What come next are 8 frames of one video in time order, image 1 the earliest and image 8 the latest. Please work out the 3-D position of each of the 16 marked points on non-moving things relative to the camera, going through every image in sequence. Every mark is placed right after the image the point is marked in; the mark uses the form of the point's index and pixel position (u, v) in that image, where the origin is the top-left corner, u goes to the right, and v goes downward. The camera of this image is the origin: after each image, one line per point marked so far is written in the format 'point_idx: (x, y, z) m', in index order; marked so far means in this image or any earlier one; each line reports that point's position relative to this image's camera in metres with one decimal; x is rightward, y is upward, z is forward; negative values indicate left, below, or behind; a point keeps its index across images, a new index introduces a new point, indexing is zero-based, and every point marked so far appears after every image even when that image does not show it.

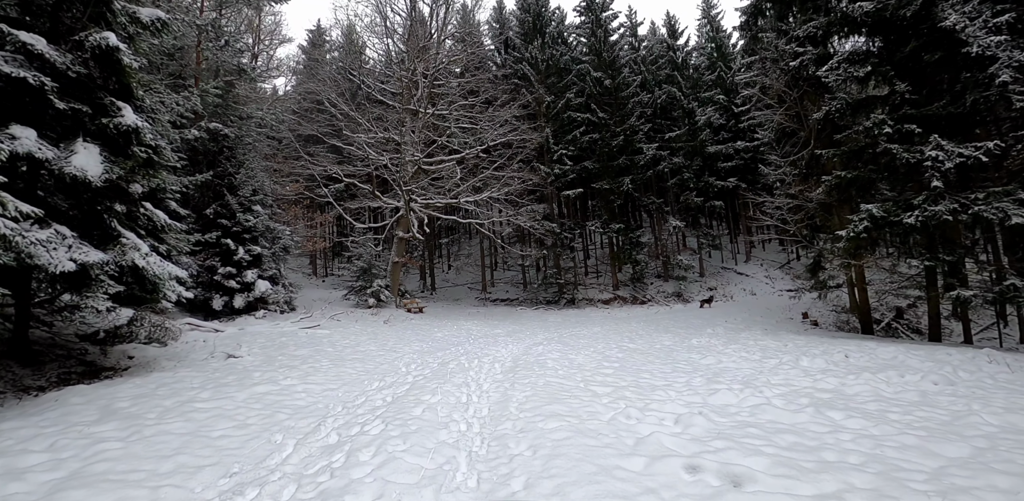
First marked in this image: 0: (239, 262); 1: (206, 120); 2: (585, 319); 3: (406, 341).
0: (-7.8, -0.3, +13.4) m
1: (-9.3, +3.9, +14.2) m
2: (+2.9, -2.7, +18.2) m
3: (-2.4, -2.0, +10.4) m
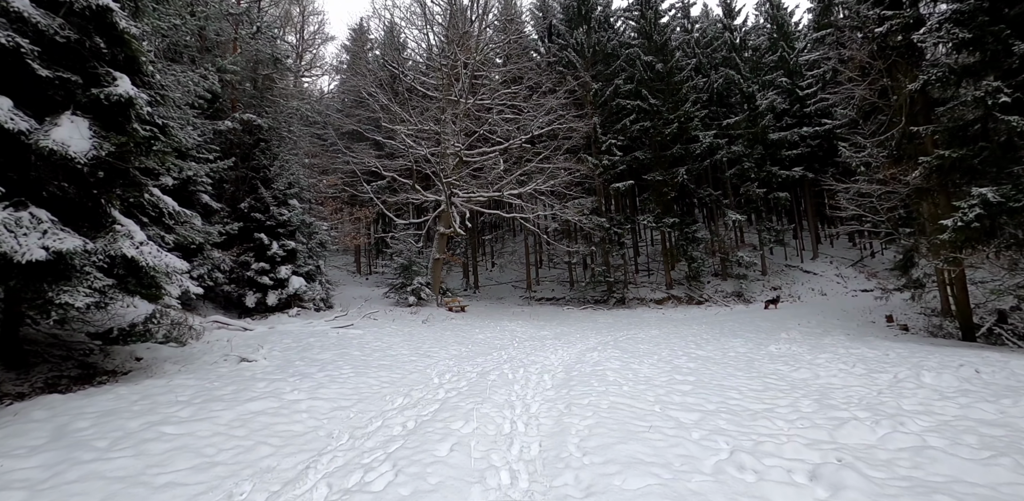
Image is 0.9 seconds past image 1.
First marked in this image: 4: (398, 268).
0: (-6.6, -0.2, +12.8) m
1: (-8.0, +4.1, +13.7) m
2: (+4.6, -2.5, +16.6) m
3: (-1.4, -1.8, +9.3) m
4: (-4.5, -0.7, +18.8) m
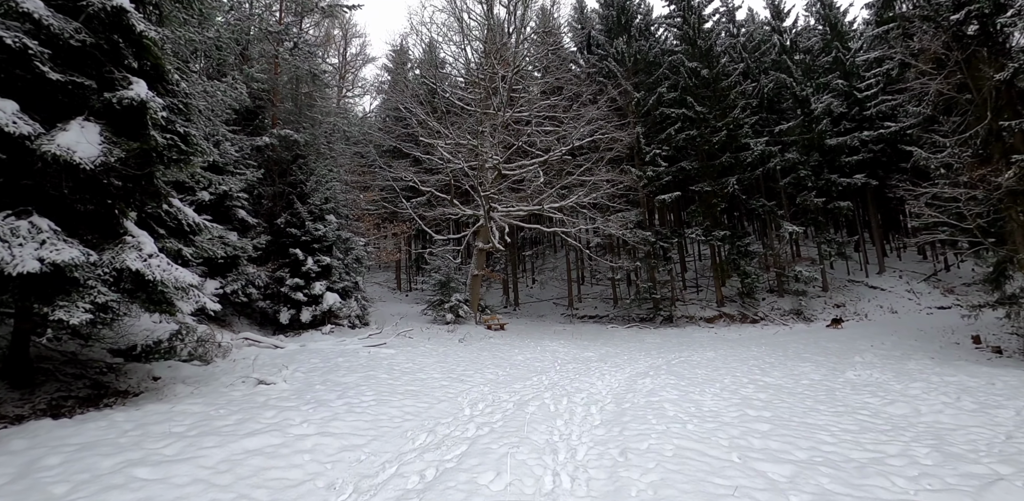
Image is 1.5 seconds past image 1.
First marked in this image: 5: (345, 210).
0: (-5.5, -0.6, +12.6) m
1: (-6.9, +3.6, +13.8) m
2: (+5.9, -3.0, +15.4) m
3: (-0.6, -2.1, +8.6) m
4: (-2.9, -1.3, +18.4) m
5: (-5.4, +1.3, +15.1) m
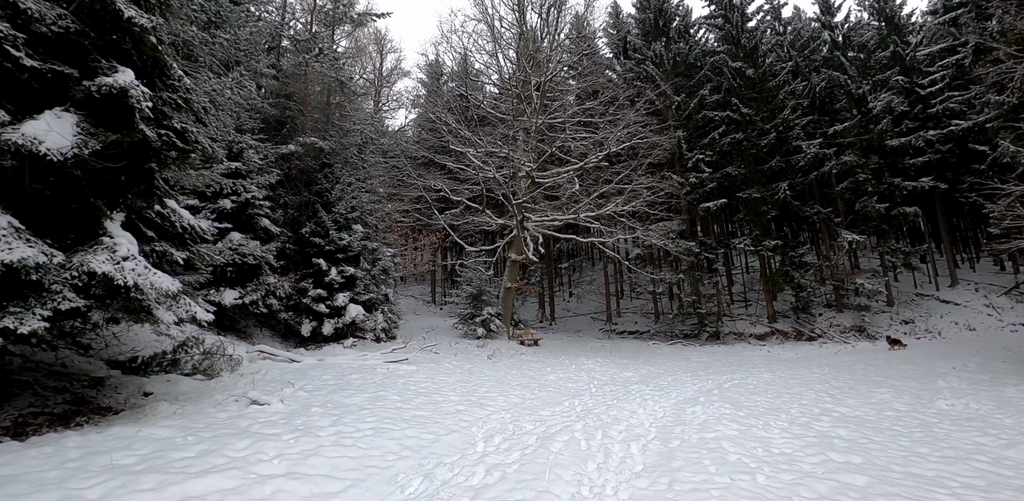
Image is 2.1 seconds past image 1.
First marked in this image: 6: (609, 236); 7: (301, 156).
0: (-4.7, -0.9, +12.1) m
1: (-6.0, +3.3, +13.6) m
2: (+6.9, -3.3, +14.0) m
3: (-0.2, -2.2, +7.8) m
4: (-1.7, -1.7, +17.7) m
5: (-4.4, +1.0, +14.7) m
6: (+3.9, +0.6, +19.0) m
7: (-6.1, +2.7, +13.5) m
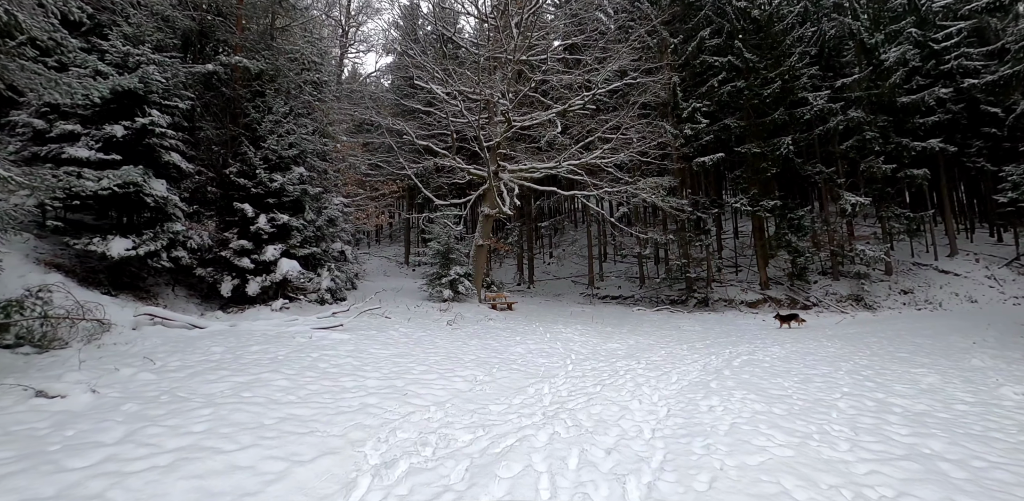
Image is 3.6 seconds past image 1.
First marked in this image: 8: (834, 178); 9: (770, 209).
0: (-5.5, +0.4, +10.0) m
1: (-6.7, +4.7, +11.1) m
2: (+6.0, -2.1, +12.5) m
3: (-0.8, -1.4, +5.9) m
4: (-2.6, -0.1, +15.7) m
5: (-5.2, +2.4, +12.5) m
6: (+3.0, +2.2, +17.1) m
7: (-6.8, +4.1, +11.1) m
8: (+13.3, +3.0, +19.4) m
9: (+10.1, +1.7, +18.4) m
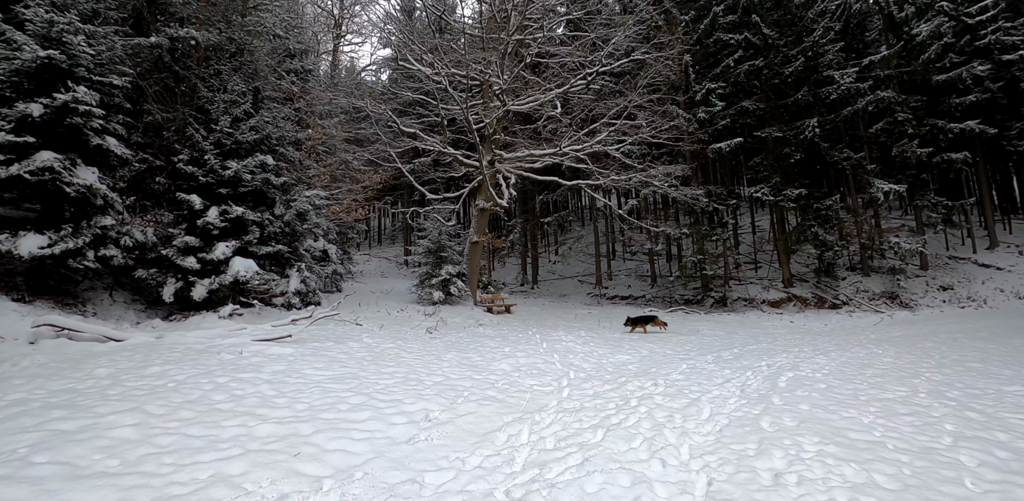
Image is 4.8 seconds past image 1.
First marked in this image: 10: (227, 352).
0: (-5.7, +0.4, +8.7) m
1: (-6.9, +4.7, +9.8) m
2: (+5.9, -1.9, +10.9) m
3: (-1.0, -1.3, +4.5) m
4: (-2.7, -0.1, +14.3) m
5: (-5.3, +2.4, +11.1) m
6: (+2.9, +2.3, +15.6) m
7: (-7.0, +4.1, +9.8) m
8: (+13.3, +3.3, +17.7) m
9: (+10.0, +1.9, +16.7) m
10: (-3.5, -1.2, +5.7) m
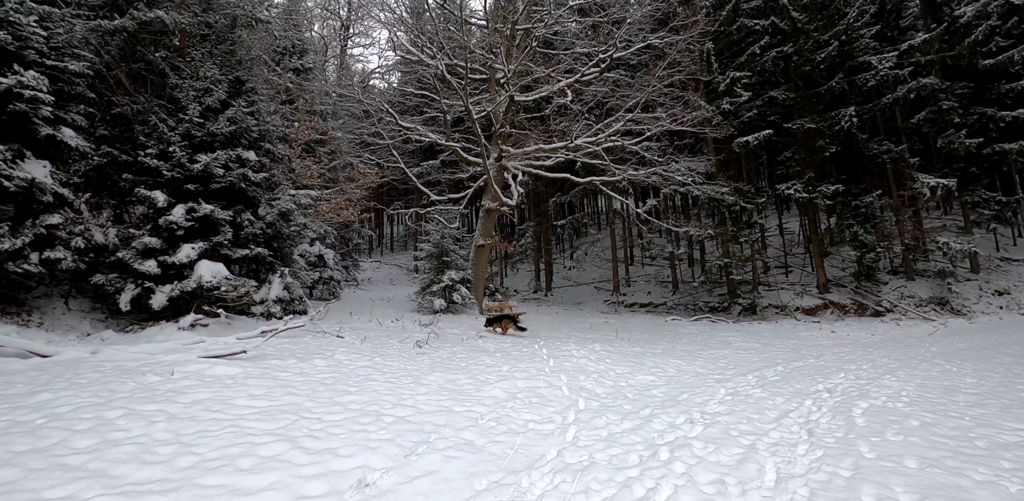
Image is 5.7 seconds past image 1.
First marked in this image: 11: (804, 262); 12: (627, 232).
0: (-5.6, +0.3, +7.7) m
1: (-6.9, +4.6, +9.0) m
2: (+6.0, -1.9, +9.5) m
3: (-1.1, -1.3, +3.4) m
4: (-2.5, -0.2, +13.3) m
5: (-5.2, +2.3, +10.2) m
6: (+3.2, +2.2, +14.4) m
7: (-7.0, +4.0, +8.9) m
8: (+13.6, +3.2, +16.1) m
9: (+10.3, +1.8, +15.3) m
10: (-3.5, -1.2, +4.7) m
11: (+11.6, -0.4, +18.6) m
12: (+4.8, +0.8, +19.7) m
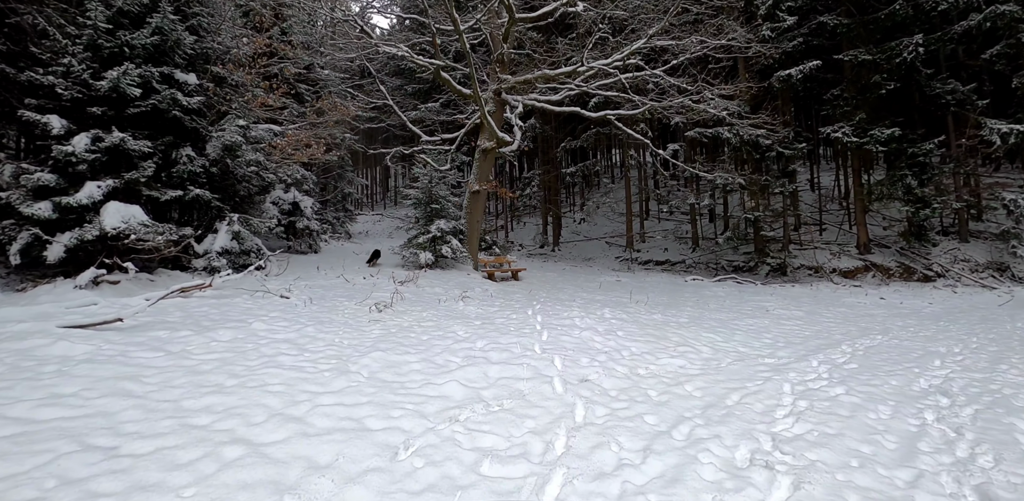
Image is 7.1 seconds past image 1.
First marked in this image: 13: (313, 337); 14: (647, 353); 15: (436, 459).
0: (-5.8, +1.2, +6.2) m
1: (-6.9, +5.6, +7.0) m
2: (+5.9, -1.1, +7.9) m
3: (-1.4, -0.9, +1.9) m
4: (-2.5, +1.1, +11.7) m
5: (-5.3, +3.4, +8.4) m
6: (+3.2, +3.5, +12.4) m
7: (-7.0, +5.0, +7.1) m
8: (+13.7, +4.5, +13.8) m
9: (+10.4, +3.1, +13.2) m
10: (-3.8, -0.7, +3.2) m
11: (+11.7, +1.1, +16.6) m
12: (+5.0, +2.6, +17.8) m
13: (-1.8, -0.8, +4.2) m
14: (+1.3, -0.9, +4.4) m
15: (-0.3, -0.9, +2.2) m
